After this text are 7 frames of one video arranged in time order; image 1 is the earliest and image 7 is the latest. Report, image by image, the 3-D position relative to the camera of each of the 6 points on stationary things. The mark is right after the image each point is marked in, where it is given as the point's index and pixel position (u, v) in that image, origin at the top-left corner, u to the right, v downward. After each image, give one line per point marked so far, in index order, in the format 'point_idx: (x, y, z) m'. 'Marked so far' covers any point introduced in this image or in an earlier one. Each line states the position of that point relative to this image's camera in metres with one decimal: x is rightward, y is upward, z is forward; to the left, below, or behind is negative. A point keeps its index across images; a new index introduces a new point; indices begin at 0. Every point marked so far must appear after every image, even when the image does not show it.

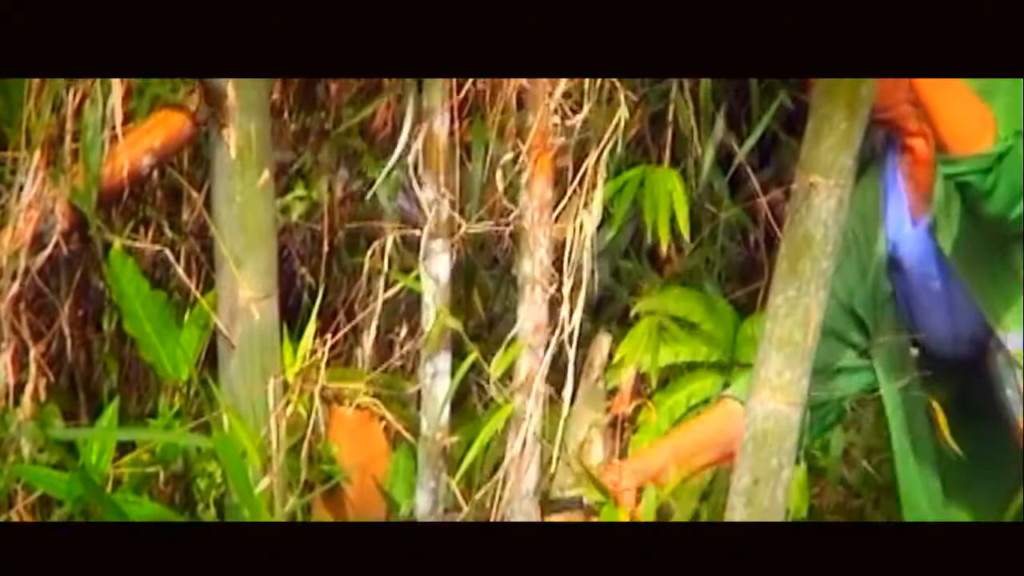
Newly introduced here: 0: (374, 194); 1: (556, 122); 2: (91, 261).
0: (-0.1, +0.1, +1.6) m
1: (0.0, +0.1, +1.6) m
2: (-0.2, 0.0, +1.7) m
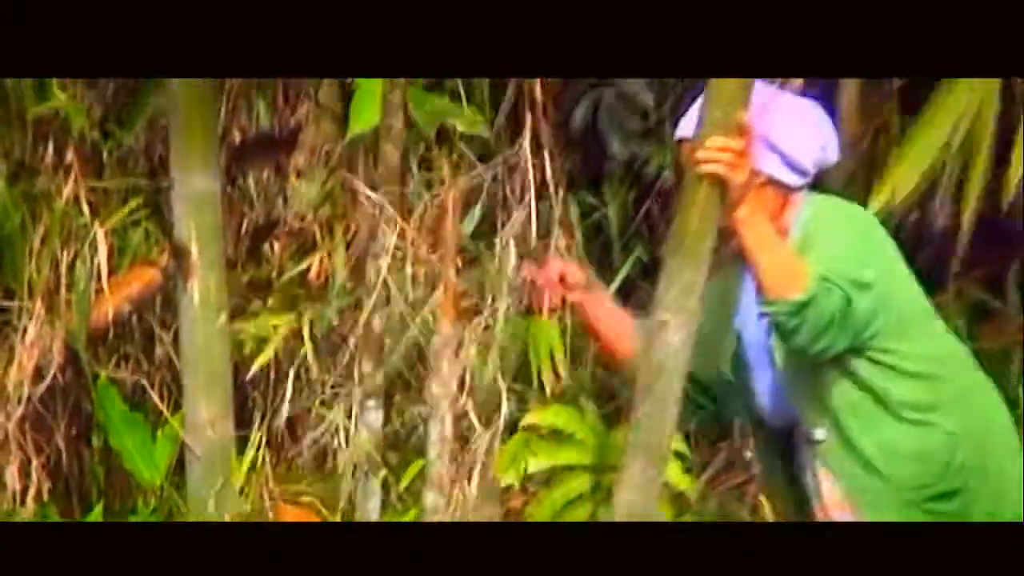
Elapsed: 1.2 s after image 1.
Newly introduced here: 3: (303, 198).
0: (-0.1, 0.0, +2.0) m
1: (0.0, 0.0, +2.0) m
2: (-0.3, -0.1, +2.1) m
3: (-0.1, +0.1, +2.0) m
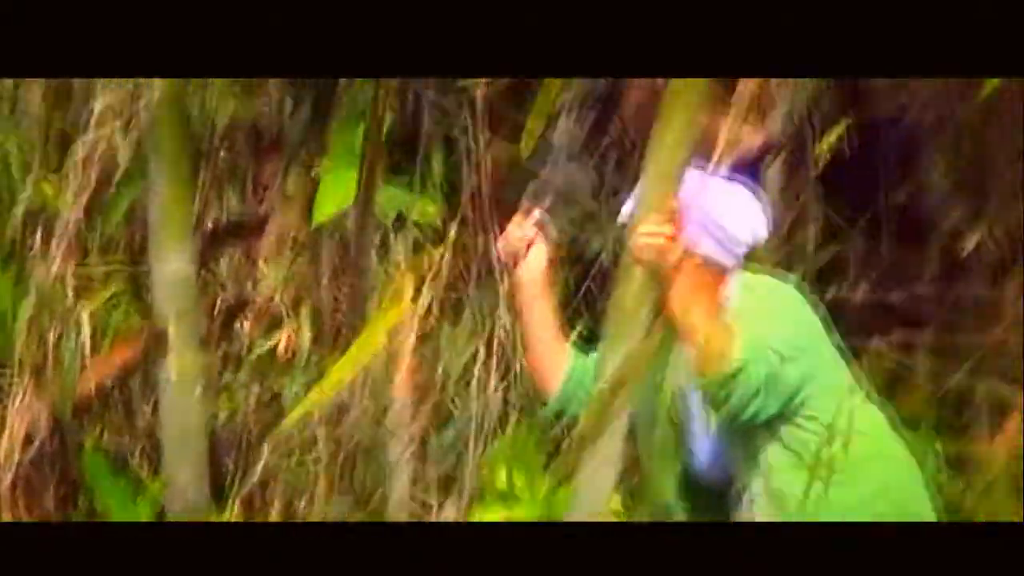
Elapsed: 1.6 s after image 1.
0: (-0.2, -0.1, +2.2) m
1: (-0.1, 0.0, +2.2) m
2: (-0.3, -0.1, +2.2) m
3: (-0.2, 0.0, +2.2) m
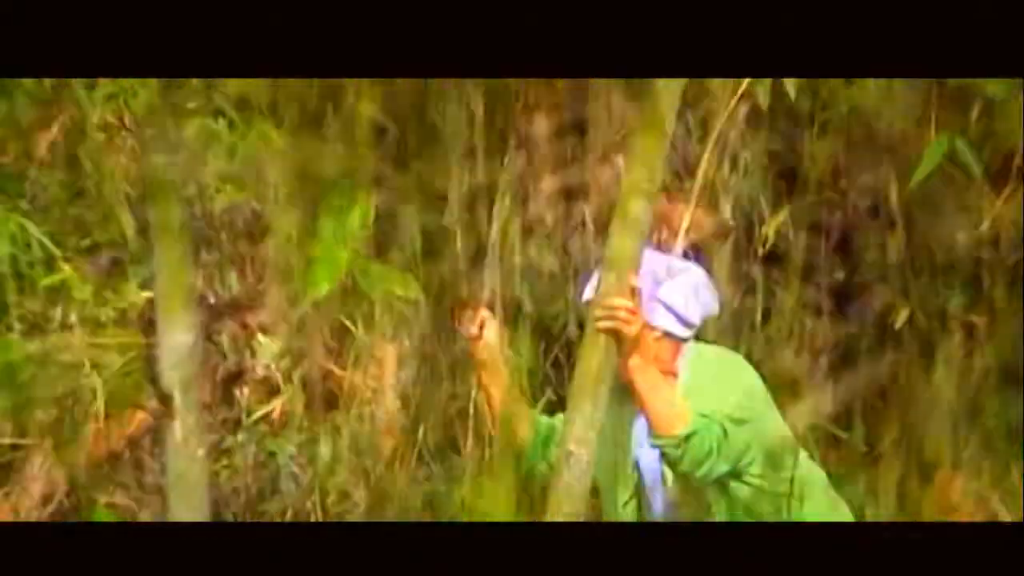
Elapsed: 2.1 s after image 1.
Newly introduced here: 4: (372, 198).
0: (-0.2, -0.1, +2.4) m
1: (-0.1, -0.1, +2.4) m
2: (-0.3, -0.2, +2.5) m
3: (-0.2, -0.1, +2.4) m
4: (-0.1, +0.1, +2.4) m
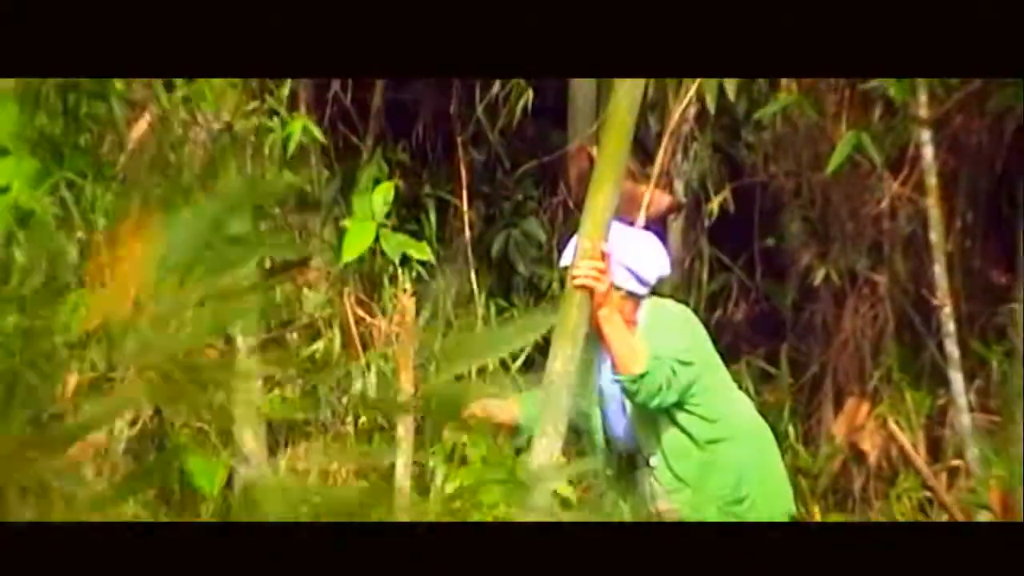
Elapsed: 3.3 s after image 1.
0: (-0.2, -0.1, +3.1) m
1: (-0.1, -0.1, +3.1) m
2: (-0.3, -0.1, +3.1) m
3: (-0.2, 0.0, +3.1) m
4: (-0.1, +0.1, +3.0) m
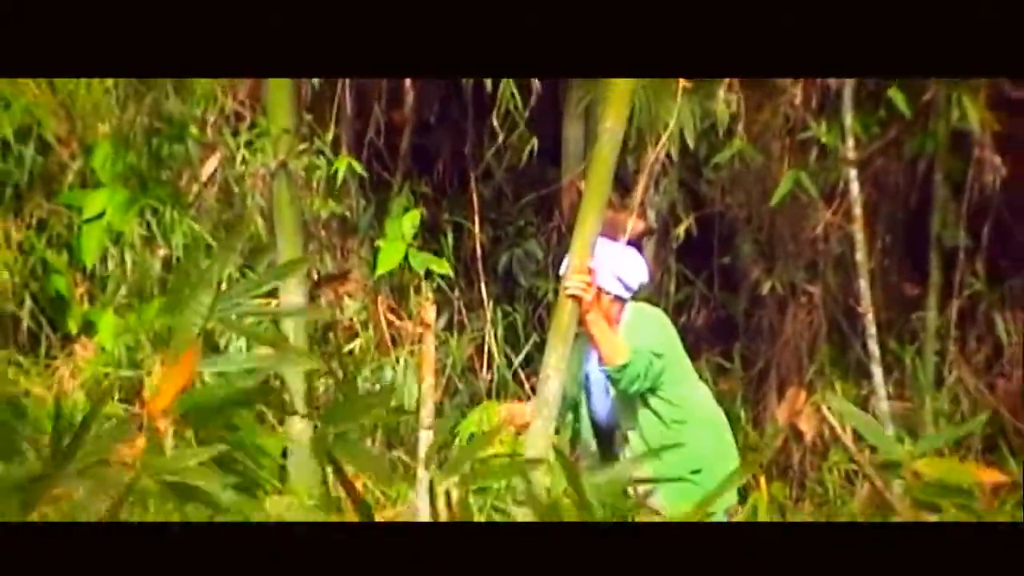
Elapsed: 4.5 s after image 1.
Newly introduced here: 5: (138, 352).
0: (-0.2, -0.1, +3.7) m
1: (-0.1, -0.1, +3.7) m
2: (-0.3, -0.2, +3.8) m
3: (-0.2, 0.0, +3.7) m
4: (-0.1, +0.1, +3.7) m
5: (-0.4, -0.1, +3.7) m
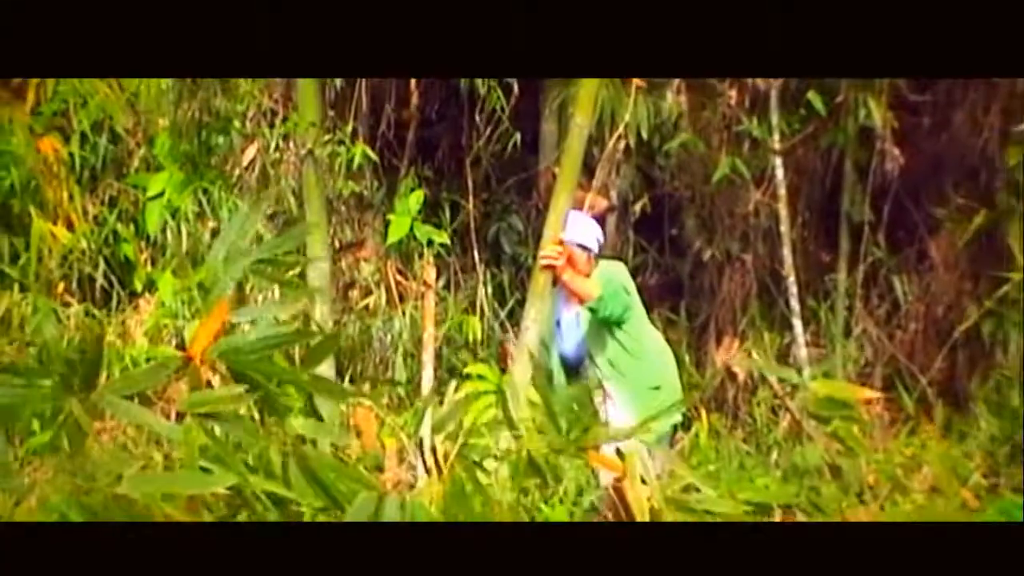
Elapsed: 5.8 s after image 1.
0: (-0.2, -0.1, +4.6) m
1: (-0.1, 0.0, +4.6) m
2: (-0.4, -0.1, +4.6) m
3: (-0.2, 0.0, +4.6) m
4: (-0.1, +0.1, +4.5) m
5: (-0.5, 0.0, +4.6) m
